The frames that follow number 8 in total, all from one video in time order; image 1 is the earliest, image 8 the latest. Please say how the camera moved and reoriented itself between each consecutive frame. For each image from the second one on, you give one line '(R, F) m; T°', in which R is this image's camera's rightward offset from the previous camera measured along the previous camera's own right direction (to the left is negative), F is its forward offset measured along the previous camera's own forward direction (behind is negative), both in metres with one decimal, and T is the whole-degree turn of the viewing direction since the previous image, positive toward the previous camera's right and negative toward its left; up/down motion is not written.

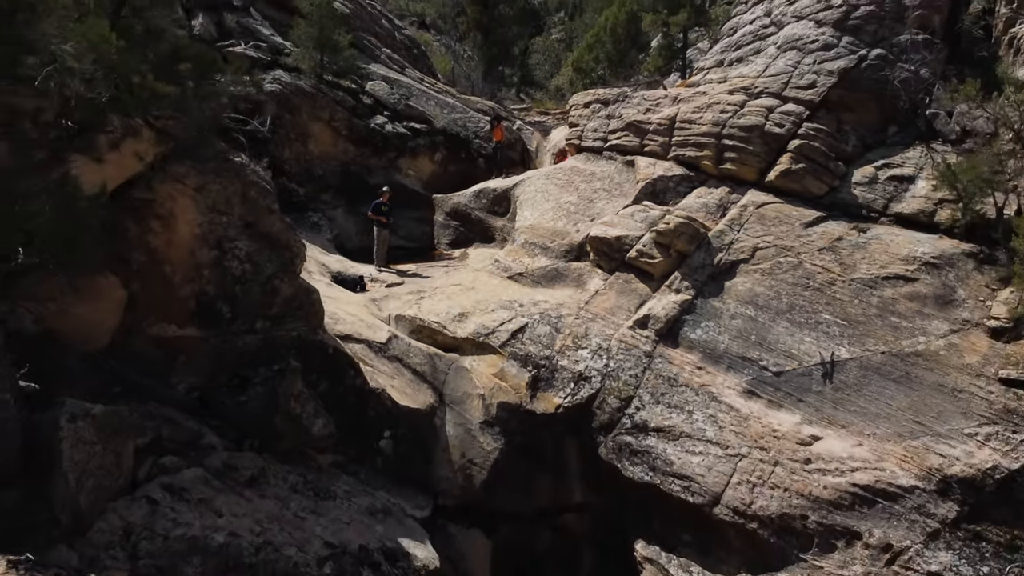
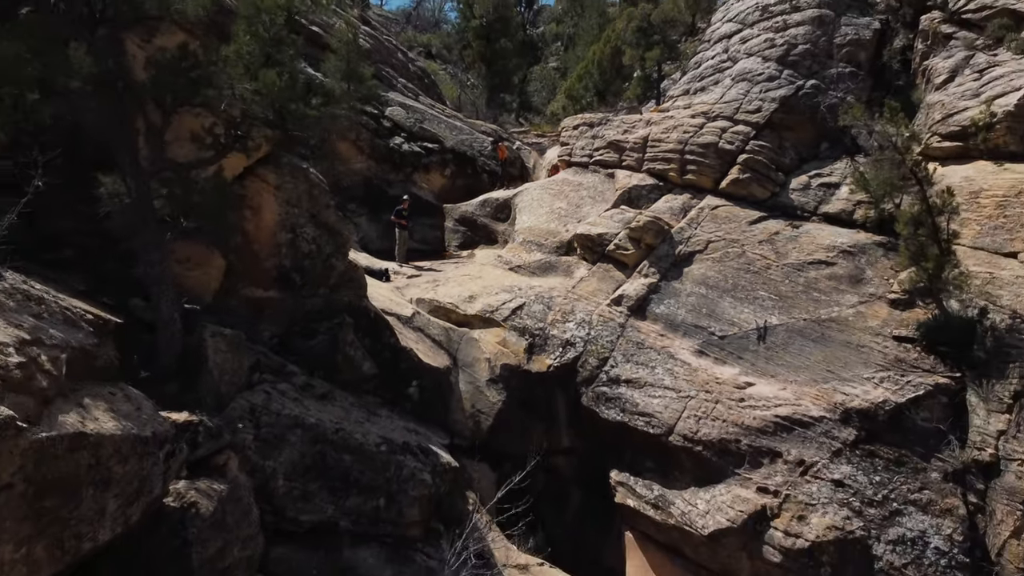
(0.0, -1.8) m; 0°
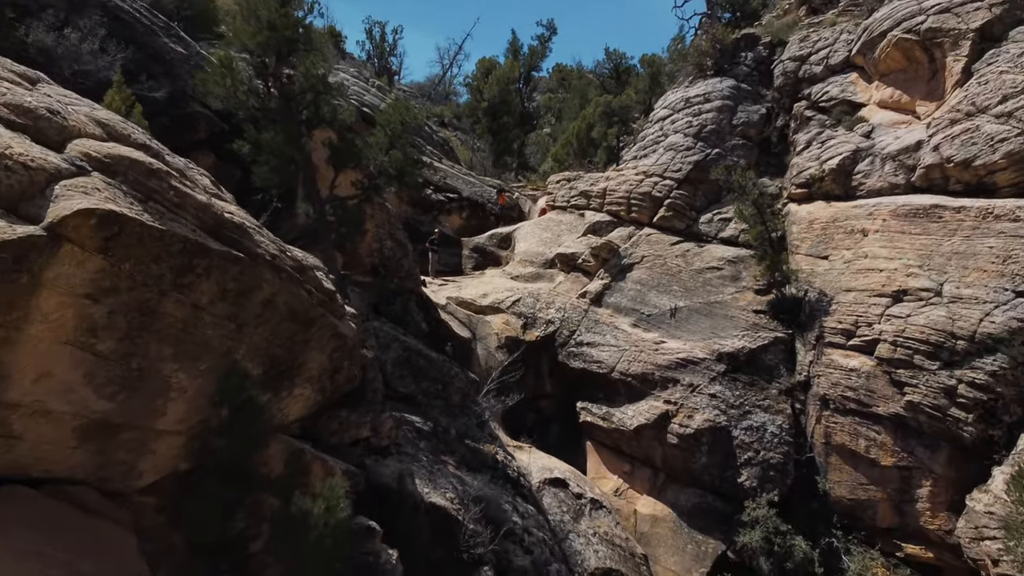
(0.0, -4.8) m; 0°
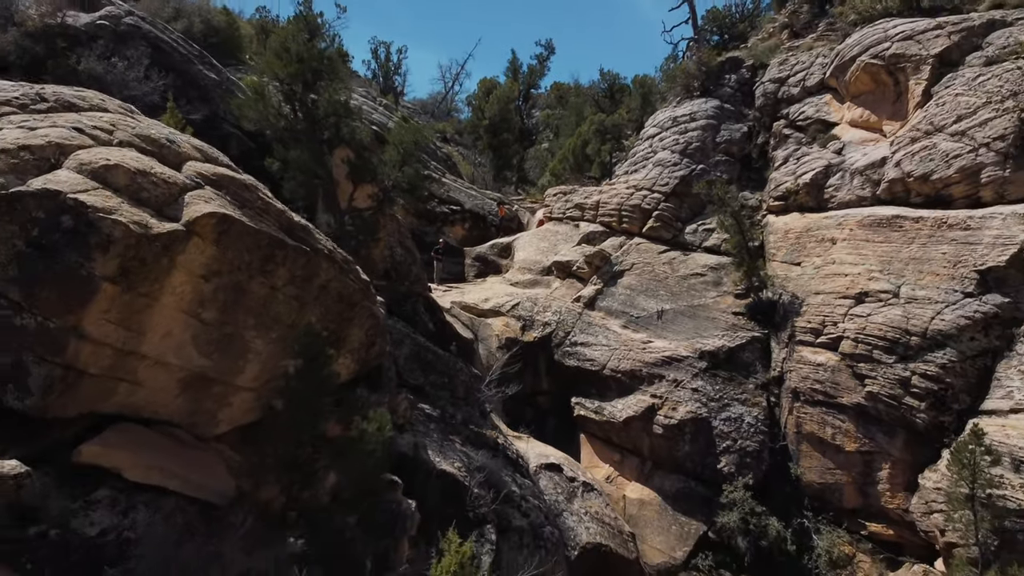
(0.0, -1.2) m; 0°
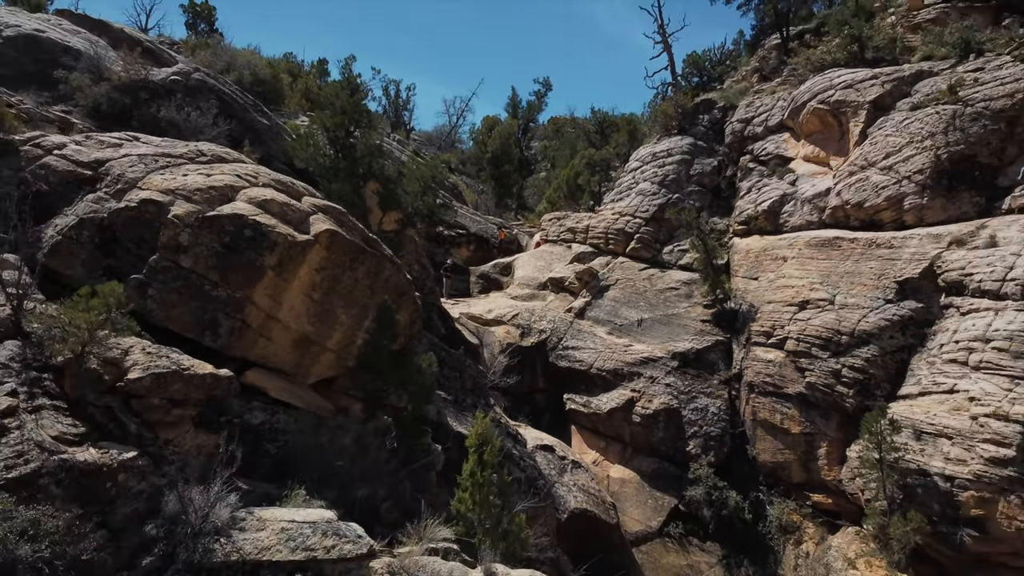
(0.0, -2.5) m; 0°
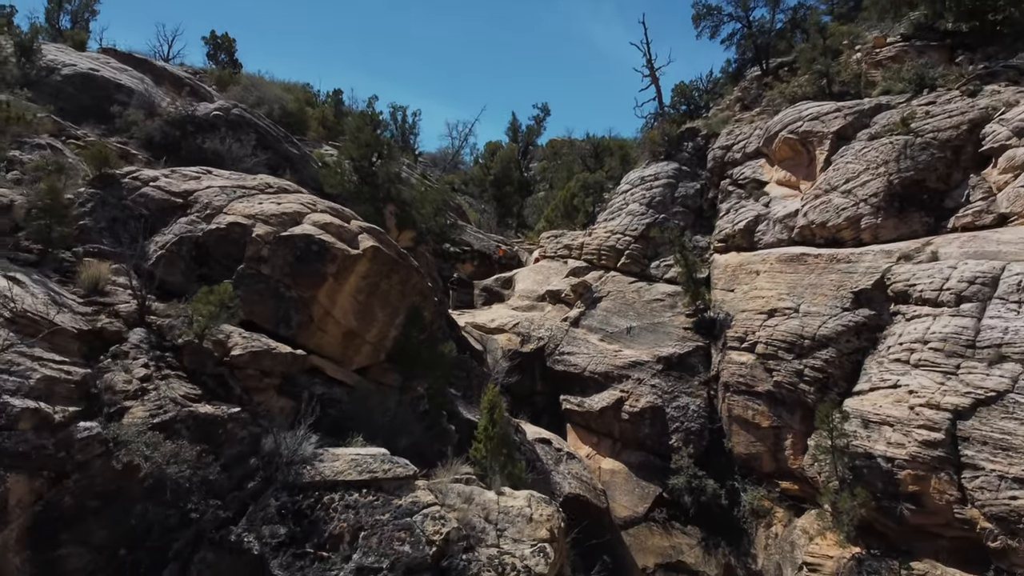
(0.0, -1.9) m; 0°
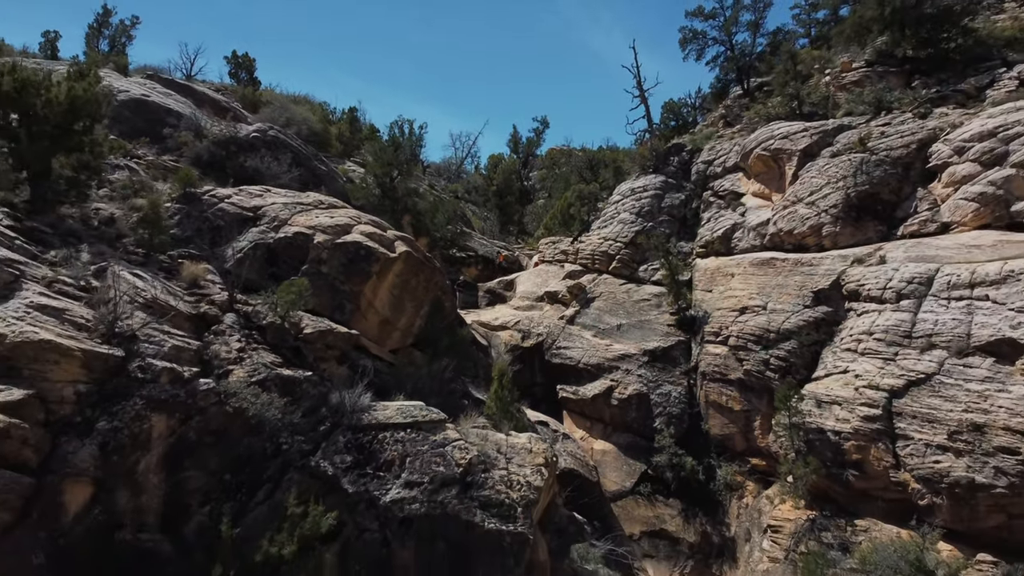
(-0.1, -2.3) m; 0°
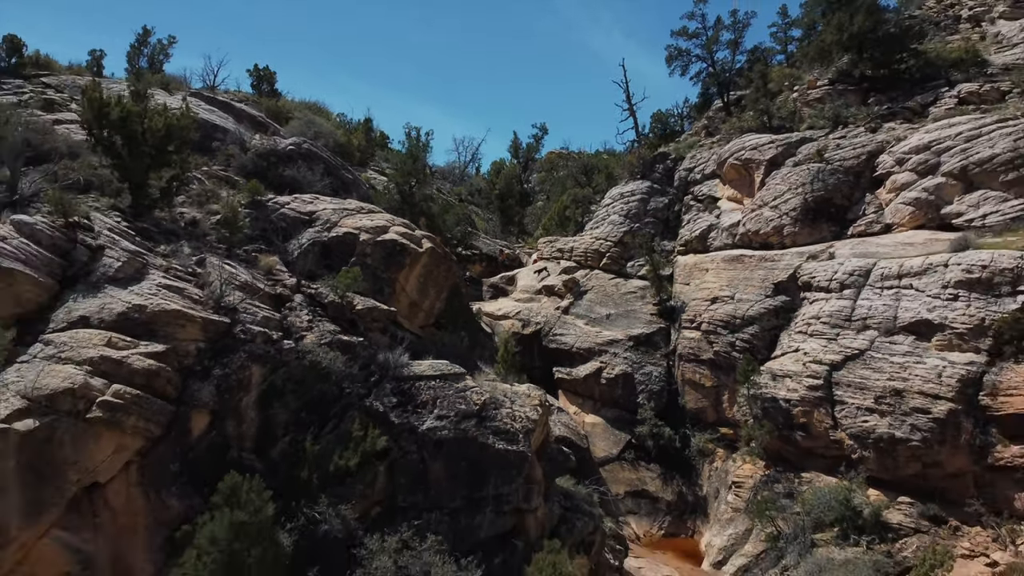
(-0.1, -3.0) m; 0°
